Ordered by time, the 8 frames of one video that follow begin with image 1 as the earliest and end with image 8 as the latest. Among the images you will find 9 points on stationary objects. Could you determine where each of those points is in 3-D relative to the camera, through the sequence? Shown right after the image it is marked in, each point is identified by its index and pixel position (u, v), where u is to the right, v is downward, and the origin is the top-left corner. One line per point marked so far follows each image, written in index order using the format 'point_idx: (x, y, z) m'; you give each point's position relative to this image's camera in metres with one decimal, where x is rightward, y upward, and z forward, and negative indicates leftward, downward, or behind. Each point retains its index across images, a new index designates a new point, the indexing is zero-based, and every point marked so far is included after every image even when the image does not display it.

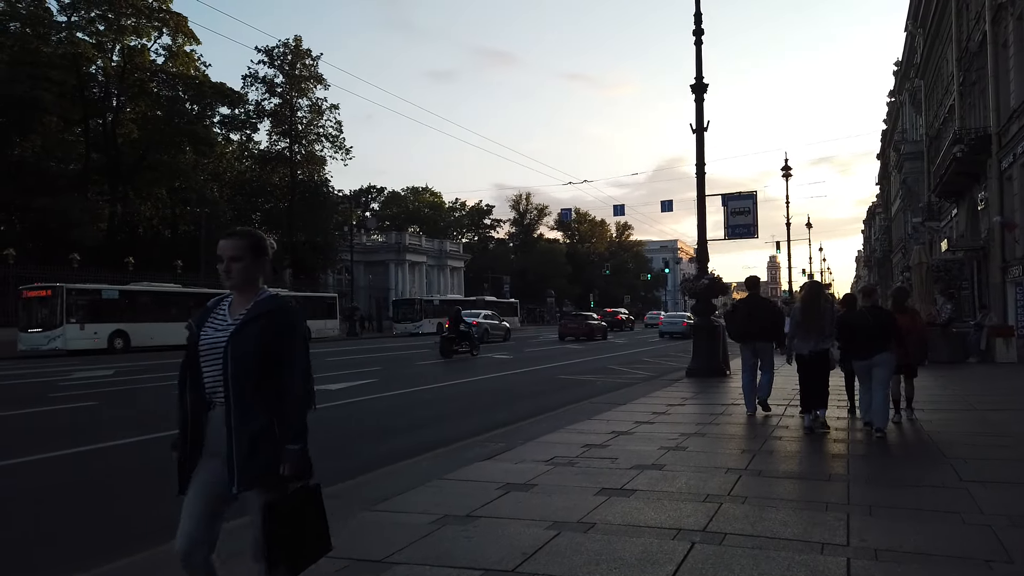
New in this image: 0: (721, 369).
0: (+4.0, -1.6, +16.4) m
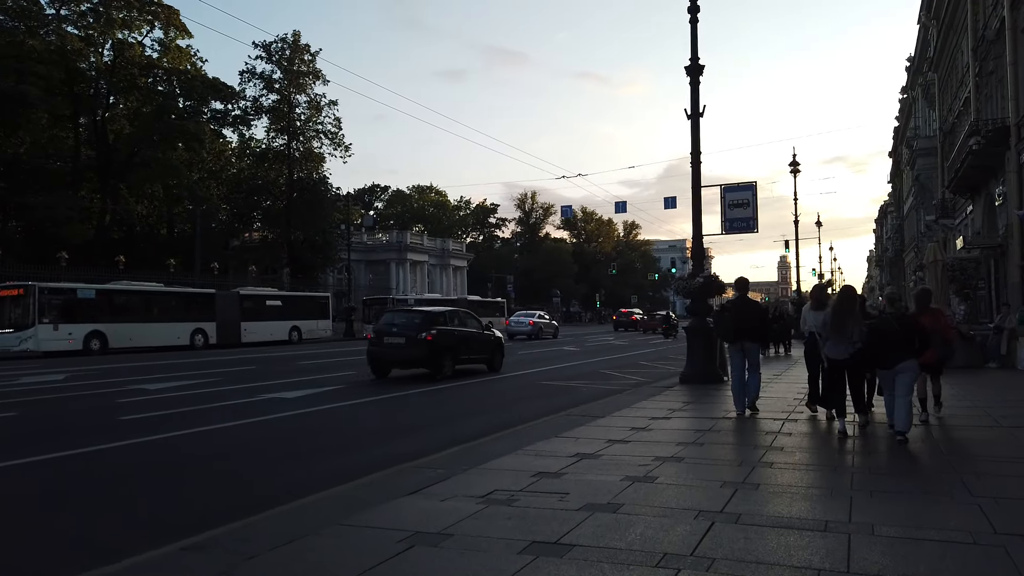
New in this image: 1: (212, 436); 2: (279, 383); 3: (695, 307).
0: (+3.7, -1.6, +15.2) m
1: (-4.3, -2.1, +11.8) m
2: (-5.2, -2.1, +18.5) m
3: (+3.3, -0.3, +15.1) m
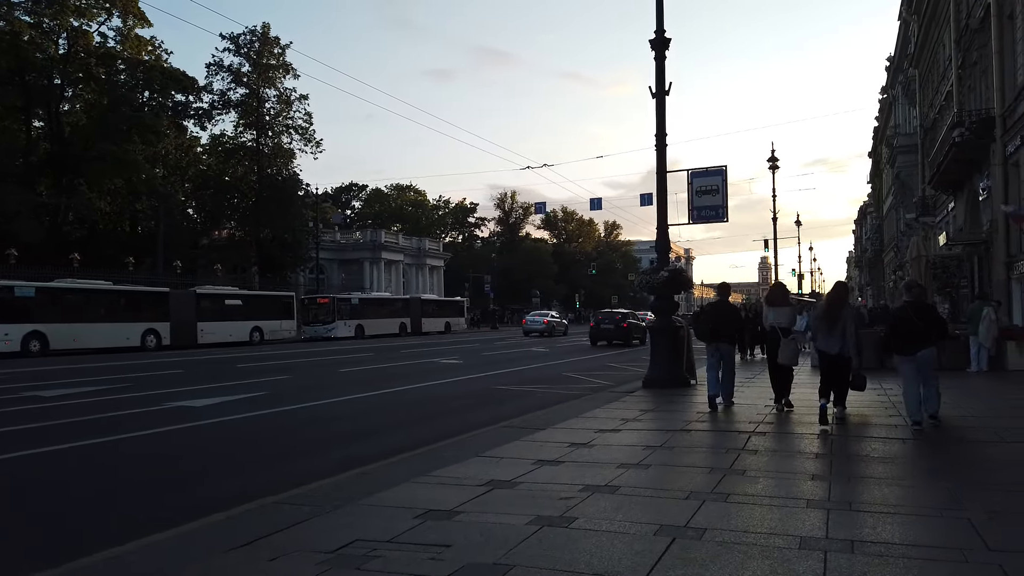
0: (+2.8, -1.6, +13.8) m
1: (-5.1, -2.0, +10.3) m
2: (-6.1, -2.0, +17.0) m
3: (+2.4, -0.3, +13.8) m
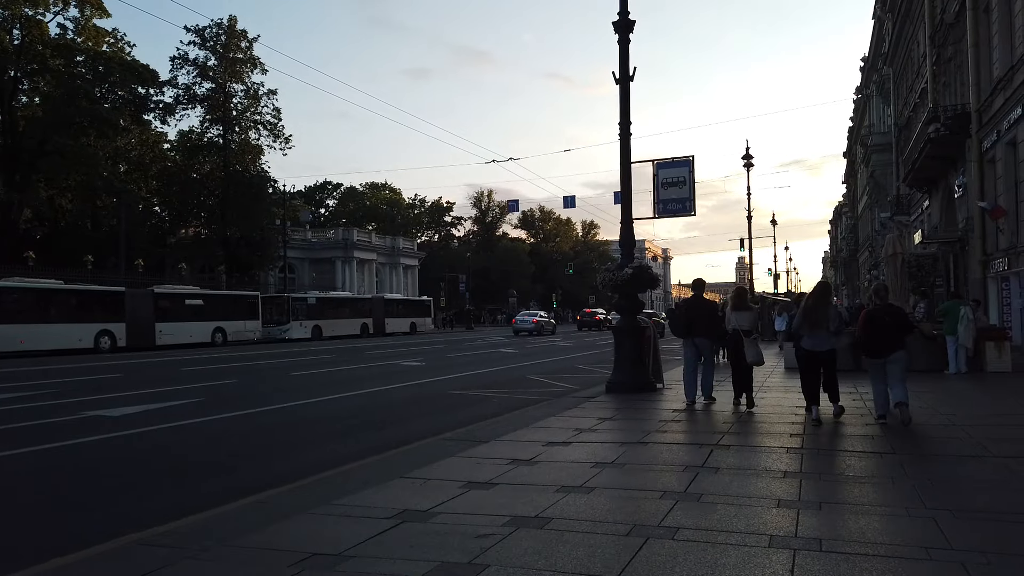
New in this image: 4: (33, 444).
0: (+2.1, -1.5, +13.0) m
1: (-5.7, -2.0, +9.3) m
2: (-6.9, -2.0, +16.0) m
3: (+1.7, -0.2, +13.0) m
4: (-6.1, -2.0, +10.6) m
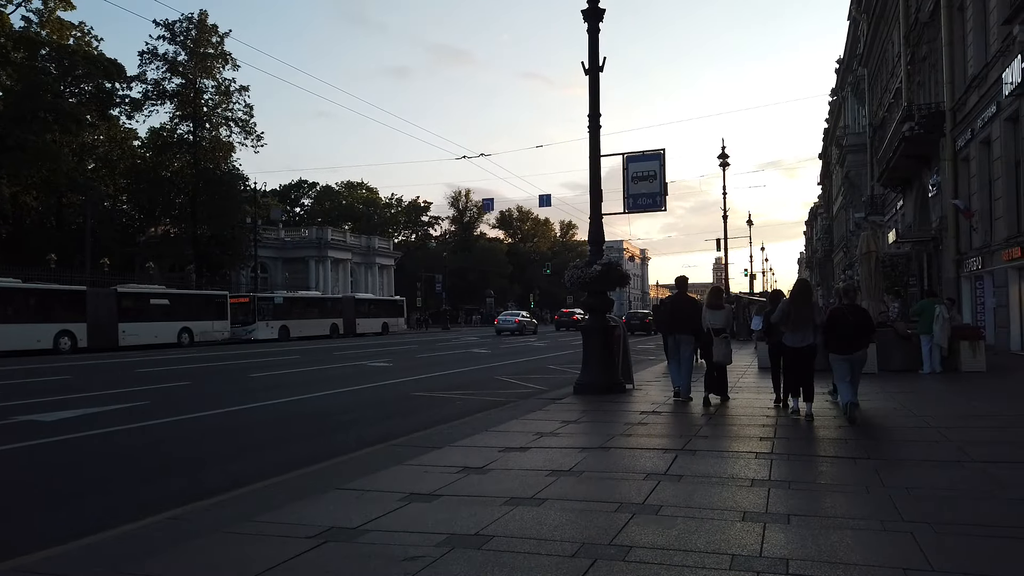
0: (+1.6, -1.5, +12.6) m
1: (-6.1, -1.9, +8.7) m
2: (-7.5, -2.0, +15.4) m
3: (+1.2, -0.2, +12.6) m
4: (-6.5, -1.9, +9.9) m
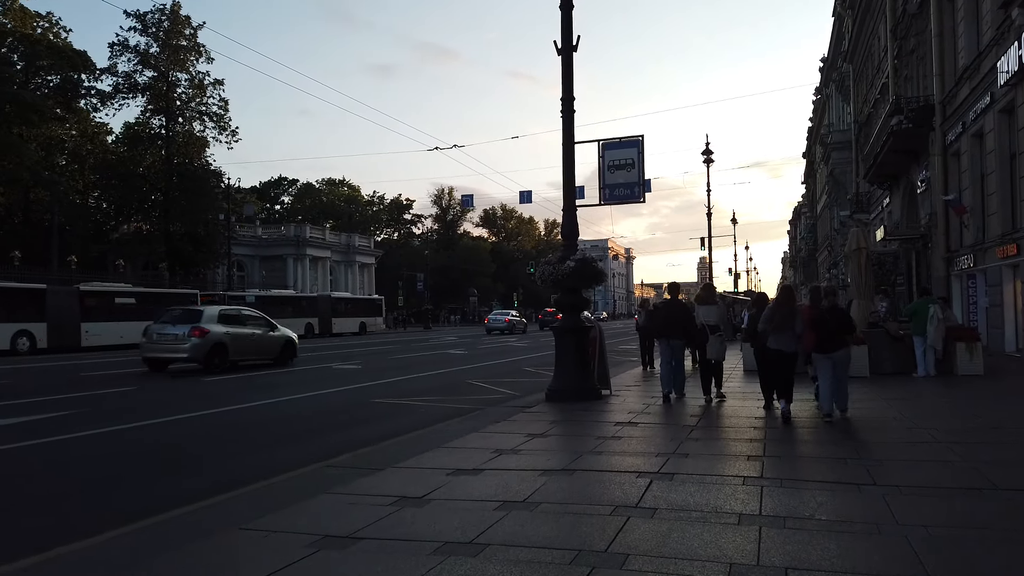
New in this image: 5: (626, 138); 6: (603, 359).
0: (+1.1, -1.5, +11.7) m
1: (-6.5, -1.9, +7.6) m
2: (-8.0, -1.9, +14.3) m
3: (+0.7, -0.2, +11.6) m
4: (-7.0, -1.9, +8.9) m
5: (+1.6, +2.1, +11.9) m
6: (+1.4, -1.1, +12.5) m
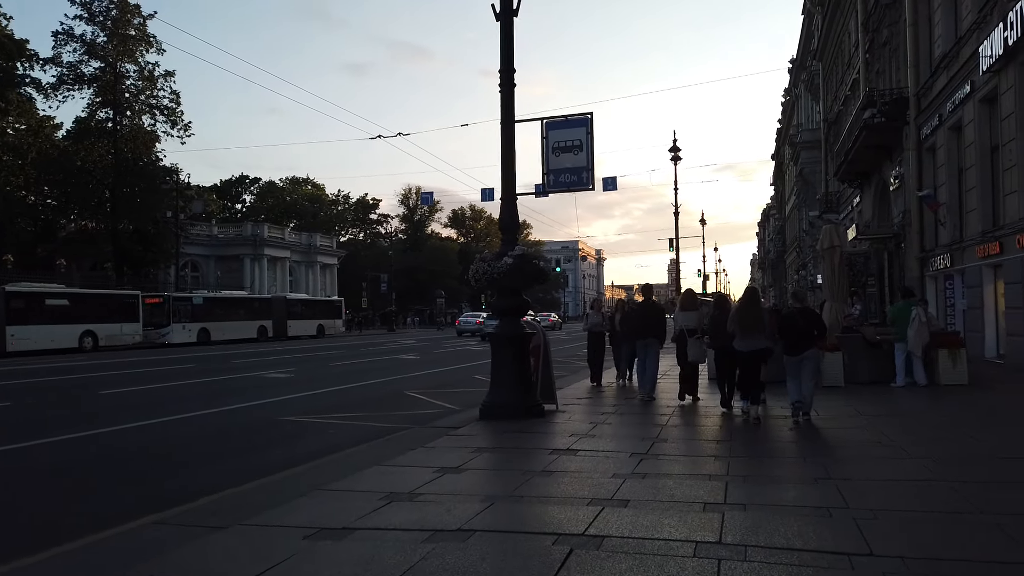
0: (+0.2, -1.5, +10.2) m
1: (-7.2, -1.9, +5.9) m
2: (-8.9, -2.0, +12.4) m
3: (-0.1, -0.2, +10.1) m
4: (-7.7, -1.9, +7.1) m
5: (+0.8, +2.1, +10.4) m
6: (+0.5, -1.1, +11.0) m
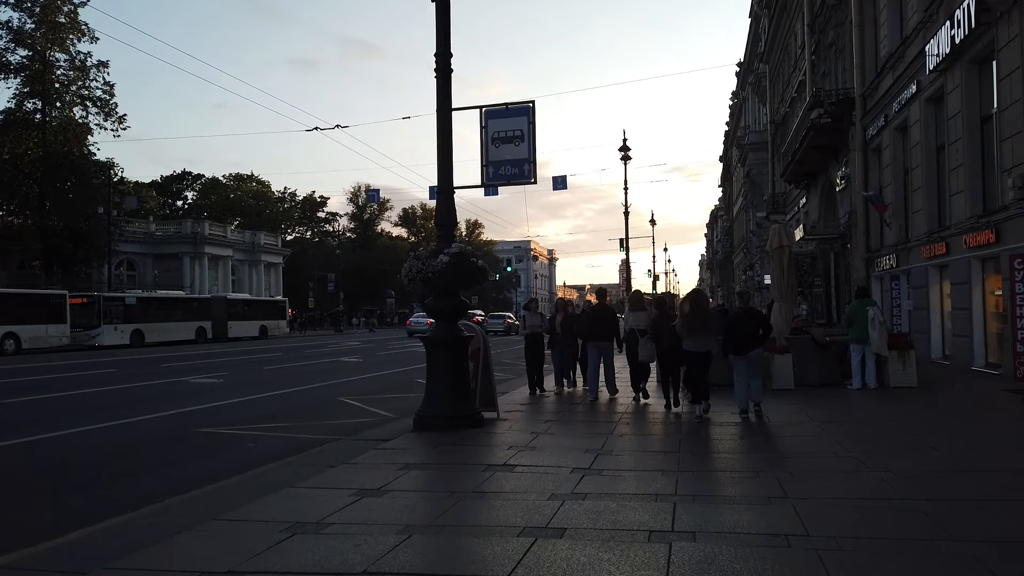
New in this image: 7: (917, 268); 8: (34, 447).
0: (-0.5, -1.5, +9.5) m
1: (-7.7, -1.9, +4.8) m
2: (-9.8, -1.9, +11.3) m
3: (-0.8, -0.2, +9.4) m
4: (-8.3, -1.9, +6.0) m
5: (0.0, +2.1, +9.8) m
6: (-0.3, -1.1, +10.4) m
7: (+9.0, +0.4, +18.6) m
8: (-5.5, -1.9, +9.8) m
